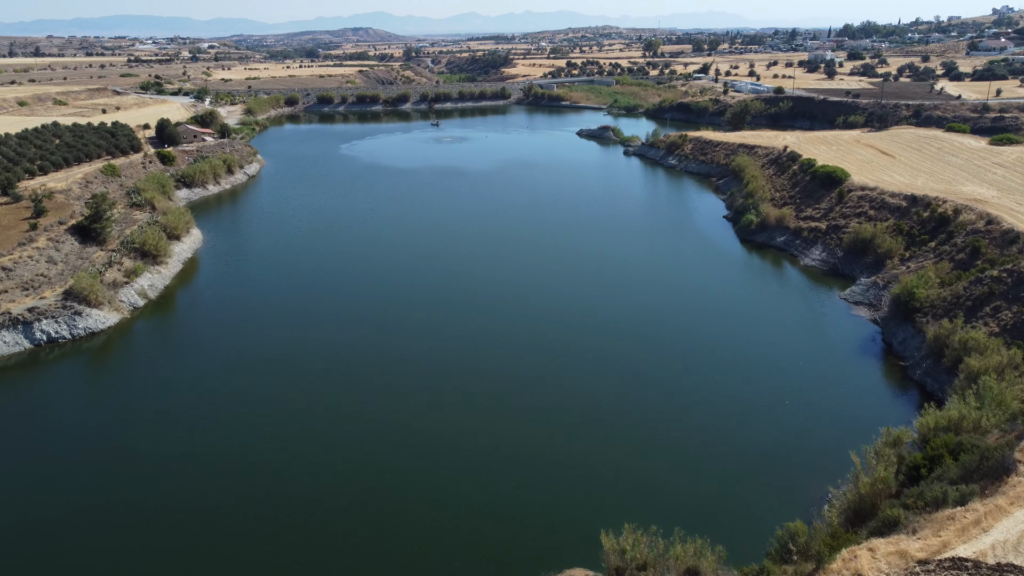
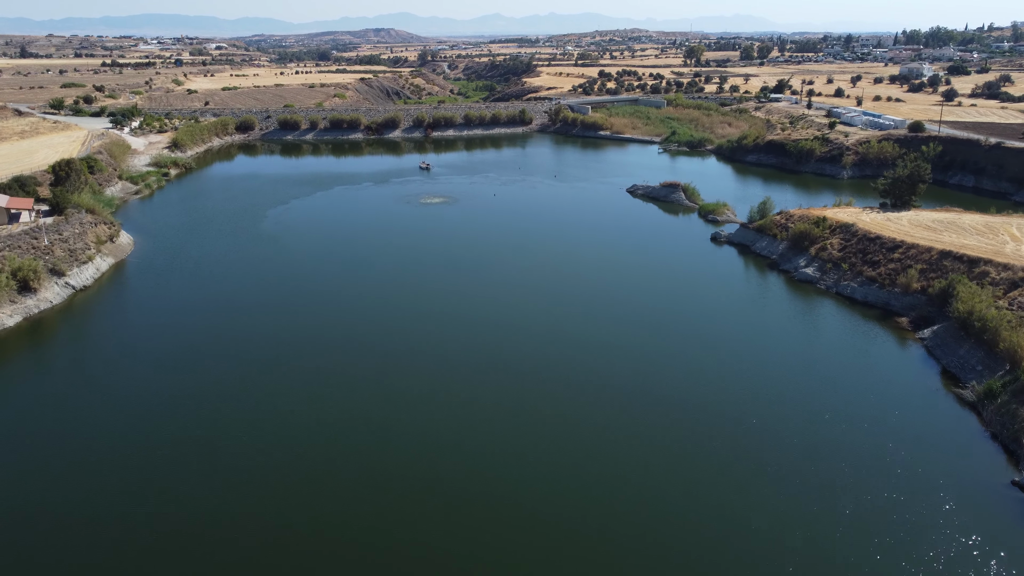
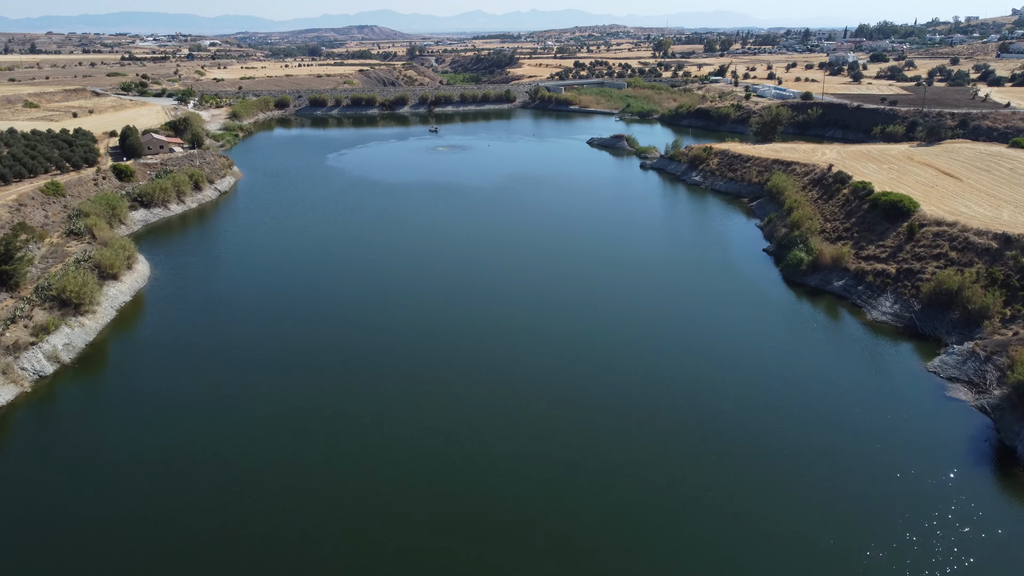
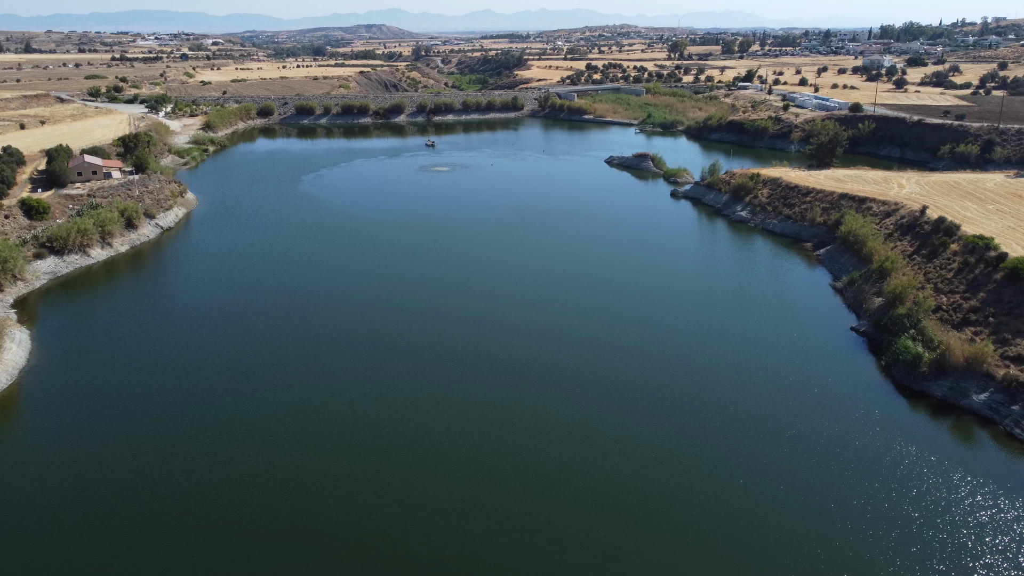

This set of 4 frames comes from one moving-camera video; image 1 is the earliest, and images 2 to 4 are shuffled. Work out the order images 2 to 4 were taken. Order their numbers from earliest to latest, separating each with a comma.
3, 4, 2
